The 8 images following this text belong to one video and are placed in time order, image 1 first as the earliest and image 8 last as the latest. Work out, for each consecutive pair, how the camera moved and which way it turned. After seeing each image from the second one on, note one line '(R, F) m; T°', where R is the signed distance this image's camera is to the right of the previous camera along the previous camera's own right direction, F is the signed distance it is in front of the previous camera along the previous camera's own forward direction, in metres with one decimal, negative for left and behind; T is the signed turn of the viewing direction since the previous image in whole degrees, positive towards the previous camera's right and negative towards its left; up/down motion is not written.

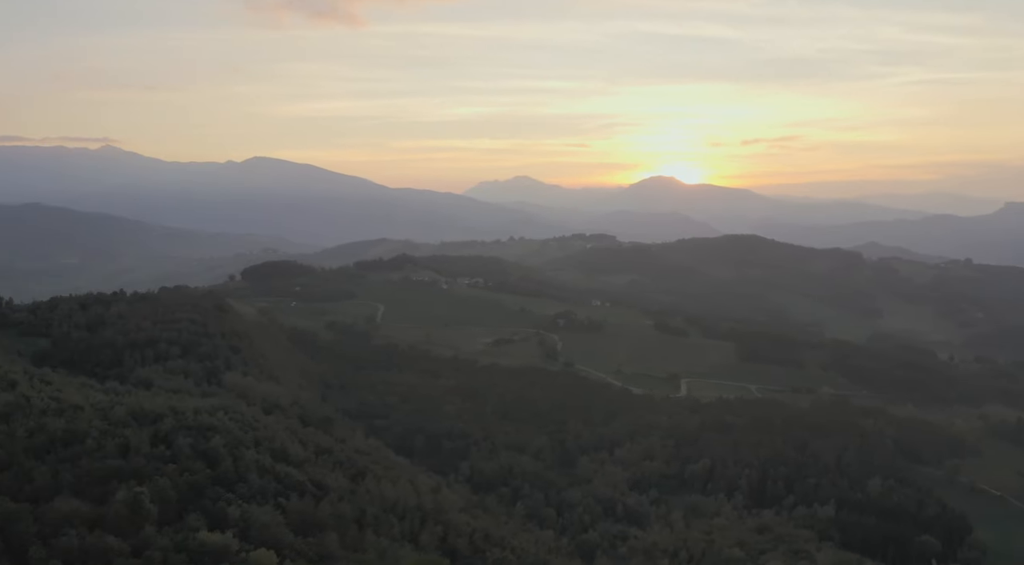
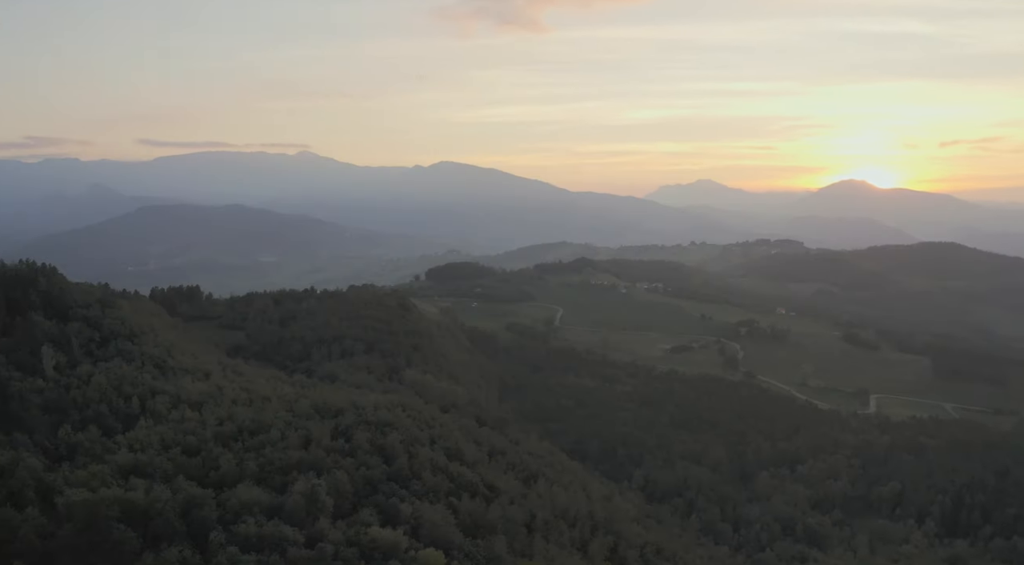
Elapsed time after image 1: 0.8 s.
(0.0, +1.3) m; -11°
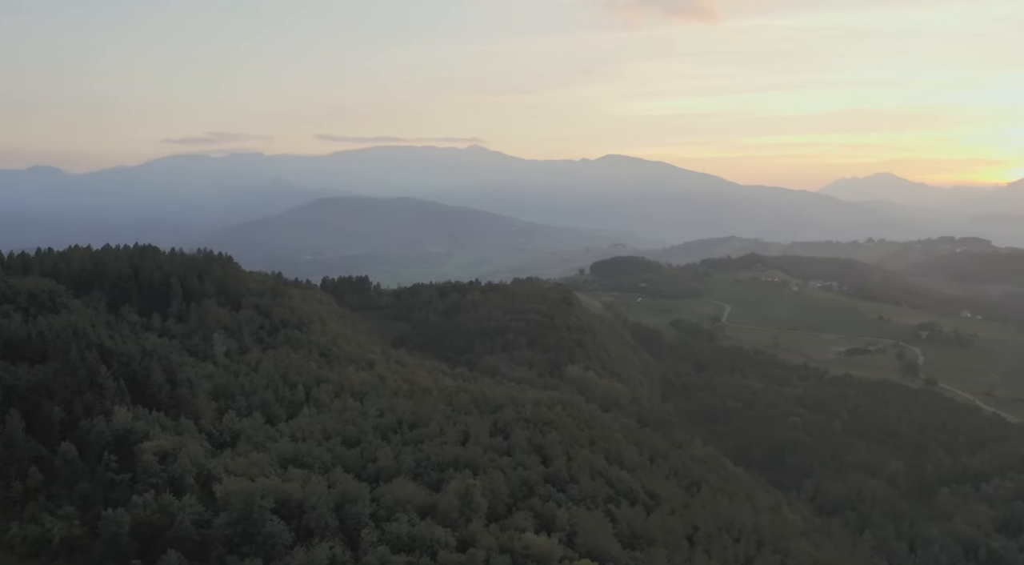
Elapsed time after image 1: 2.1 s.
(-0.1, +2.0) m; -10°
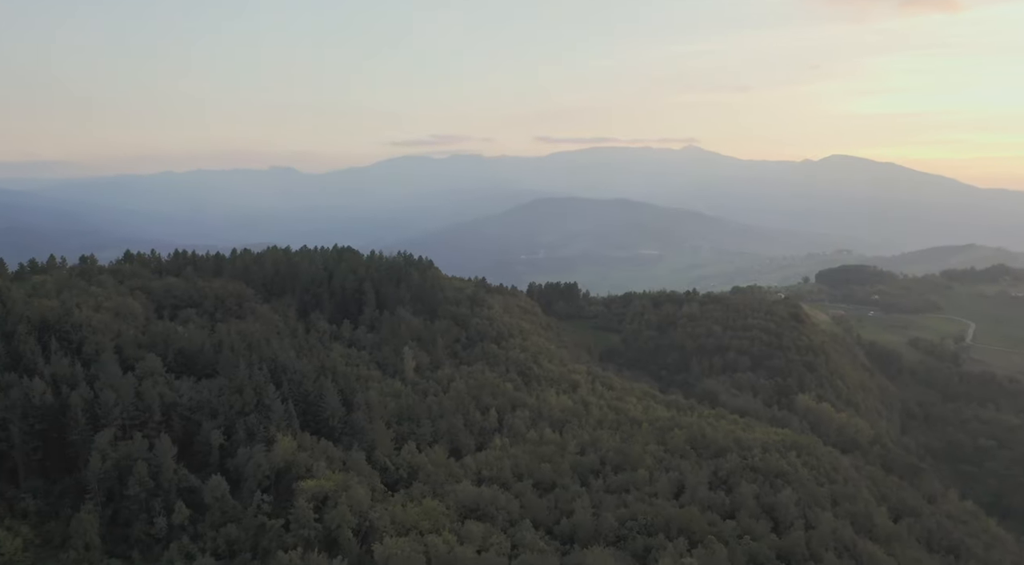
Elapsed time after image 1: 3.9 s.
(-0.7, +7.0) m; -14°
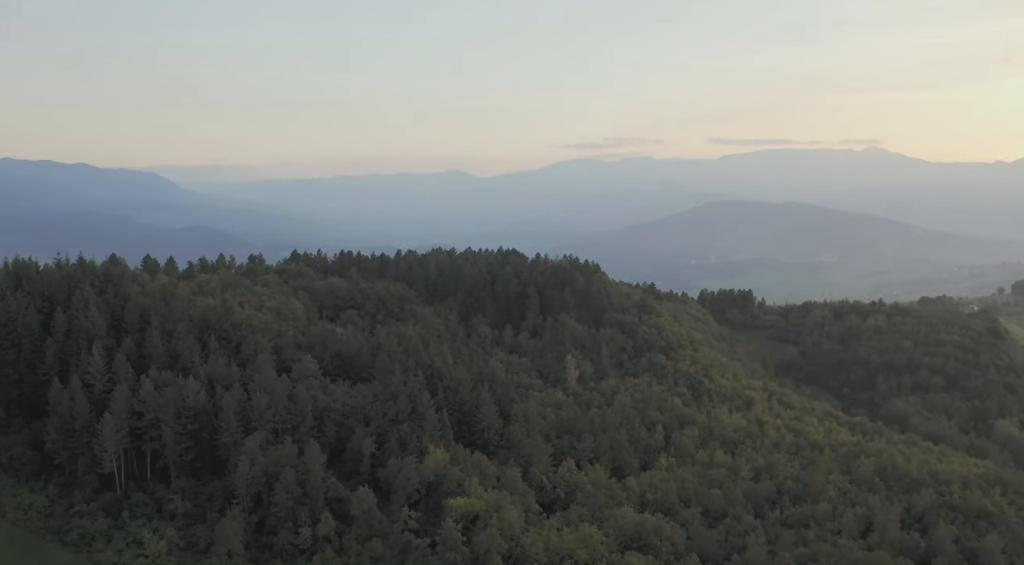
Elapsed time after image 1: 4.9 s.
(-0.1, +2.4) m; -11°
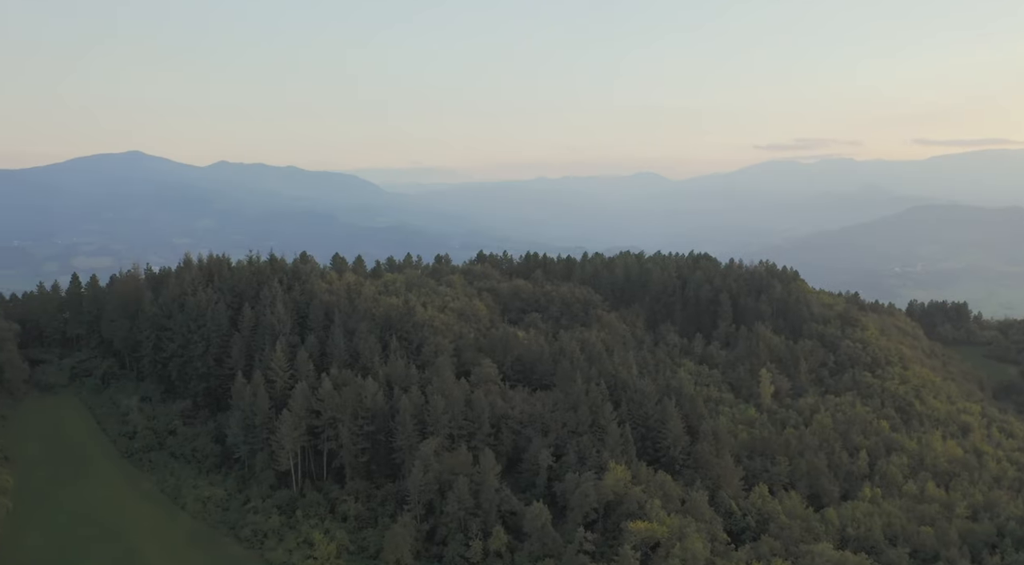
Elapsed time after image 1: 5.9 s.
(0.0, +1.6) m; -12°
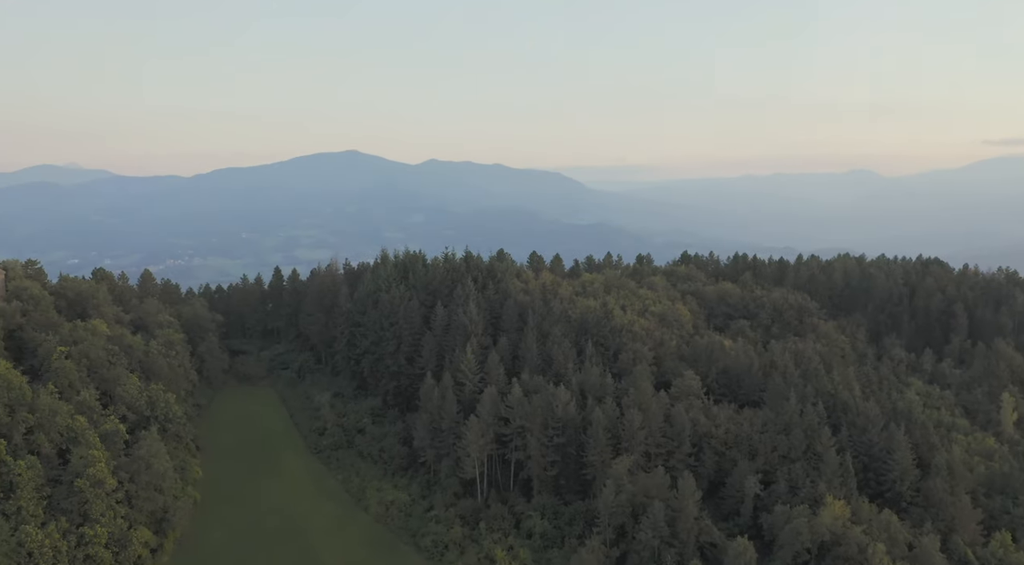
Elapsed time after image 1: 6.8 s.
(-0.1, +1.7) m; -13°
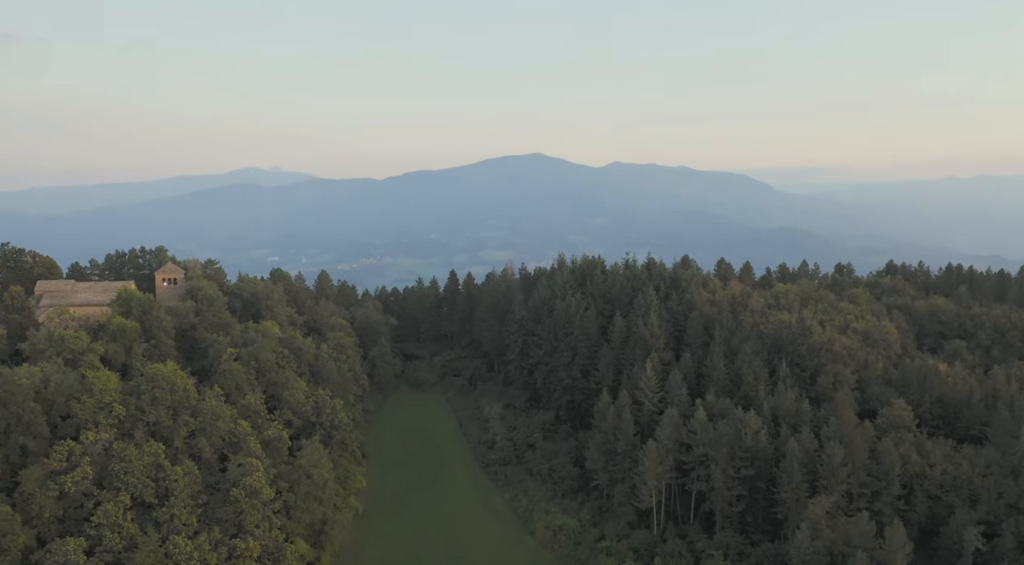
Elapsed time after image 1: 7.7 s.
(0.0, +1.5) m; -12°
